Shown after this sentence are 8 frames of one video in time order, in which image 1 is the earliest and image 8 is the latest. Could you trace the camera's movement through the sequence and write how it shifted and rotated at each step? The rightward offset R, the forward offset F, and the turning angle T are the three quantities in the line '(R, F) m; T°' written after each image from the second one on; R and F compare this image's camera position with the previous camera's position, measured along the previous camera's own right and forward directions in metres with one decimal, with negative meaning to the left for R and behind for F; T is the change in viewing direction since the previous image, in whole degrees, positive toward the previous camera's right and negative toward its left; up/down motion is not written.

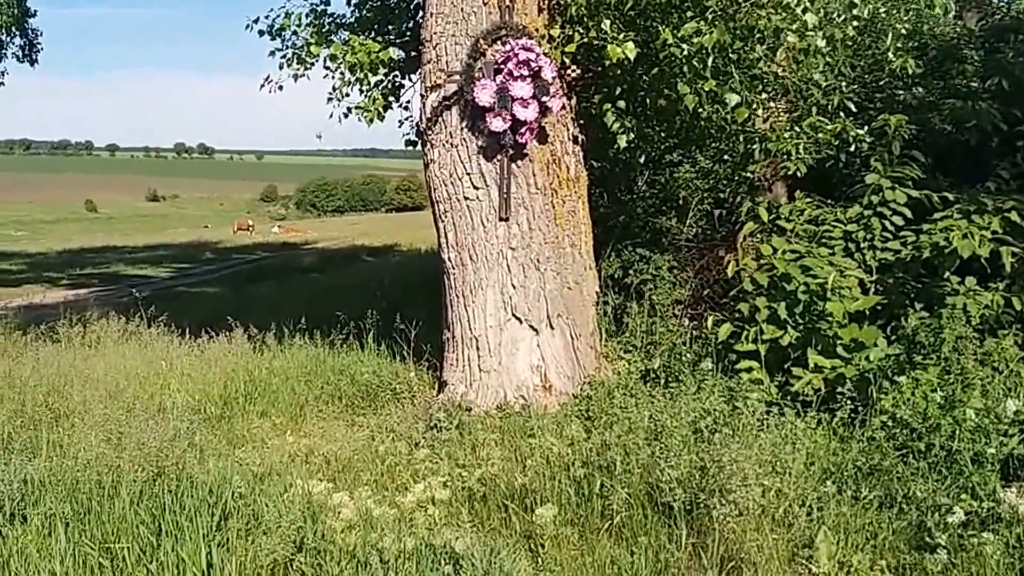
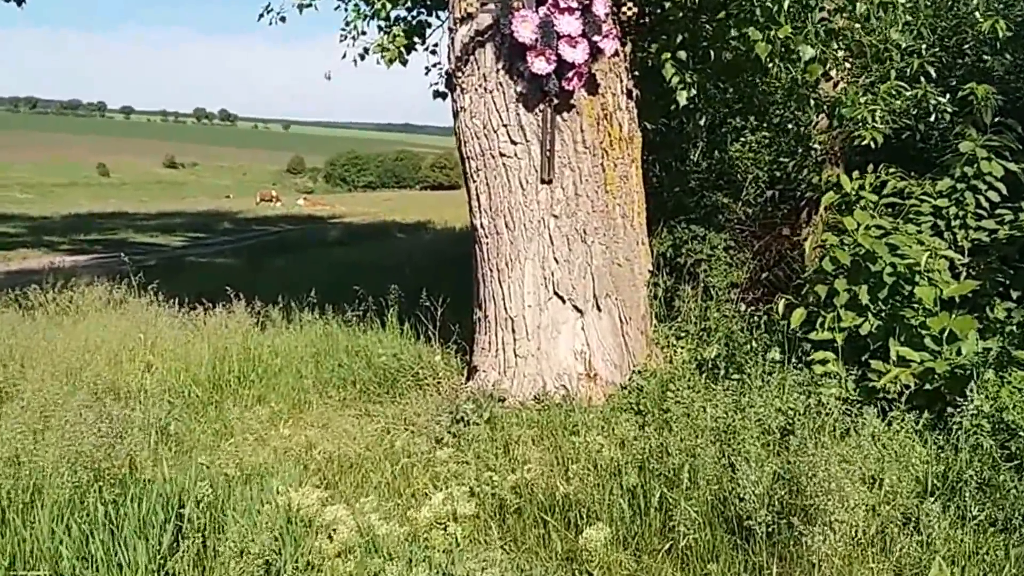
(0.0, +0.7) m; -2°
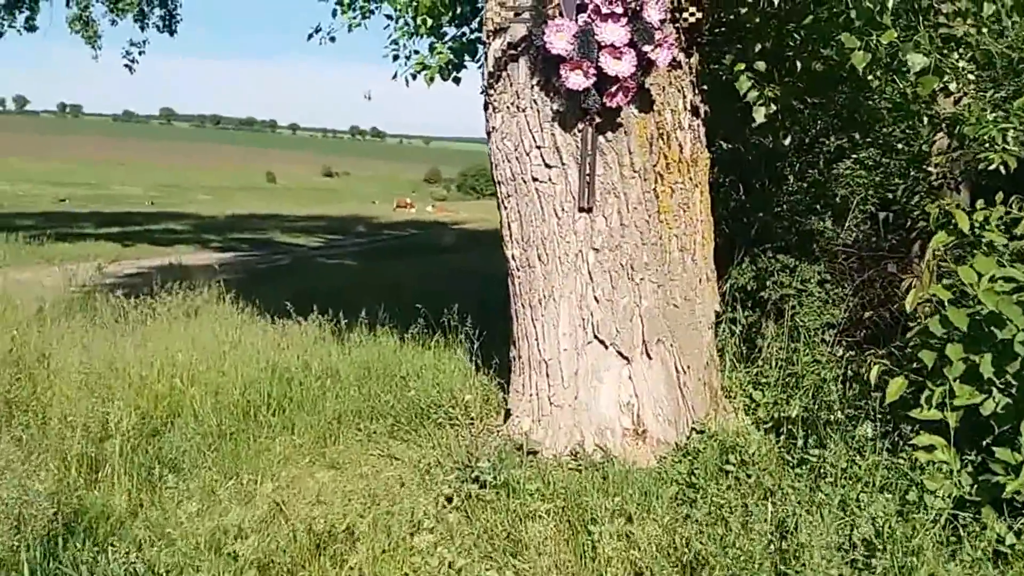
(+0.3, +0.6) m; -6°
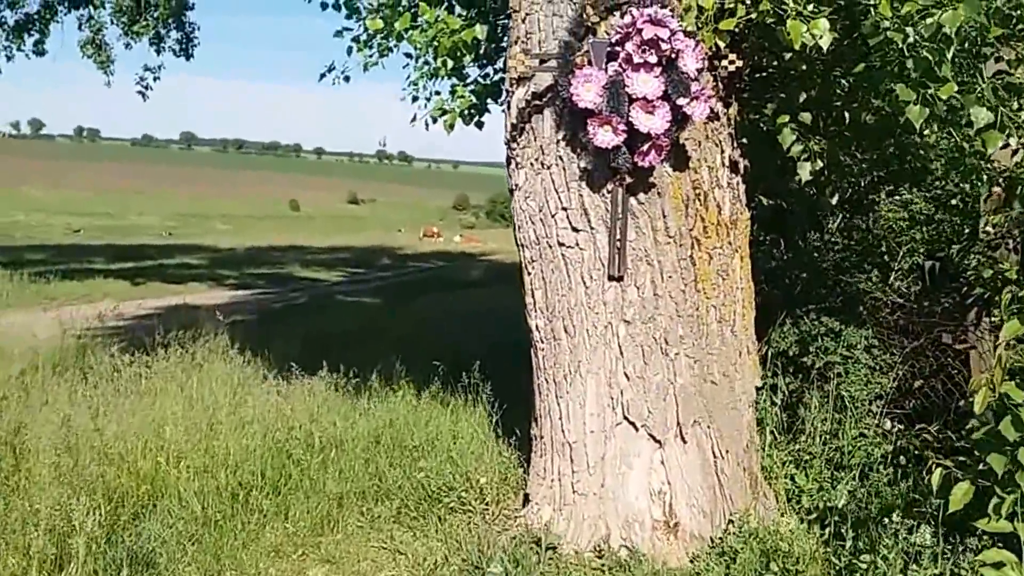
(0.0, +0.4) m; -1°
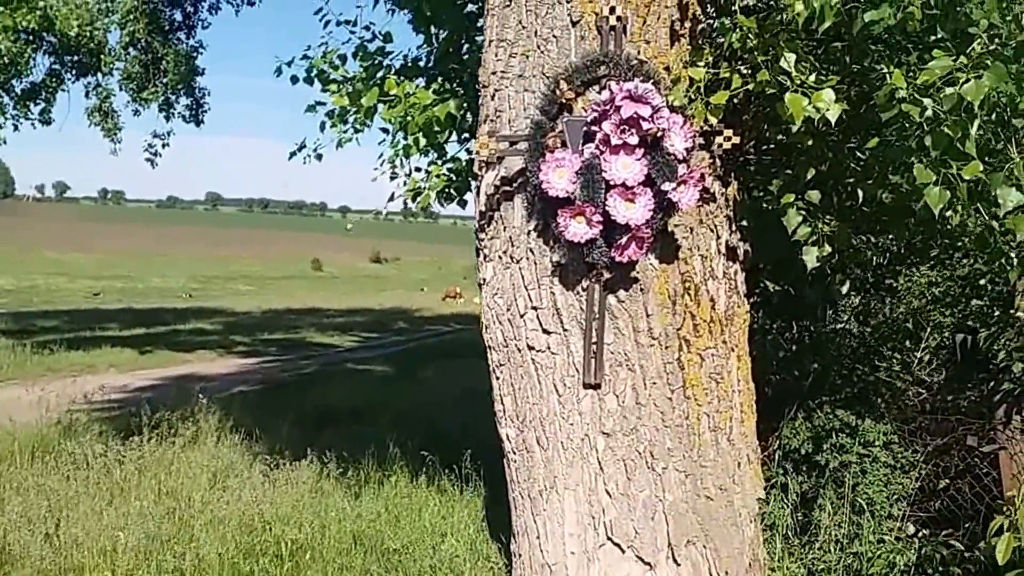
(+0.1, +0.4) m; 0°
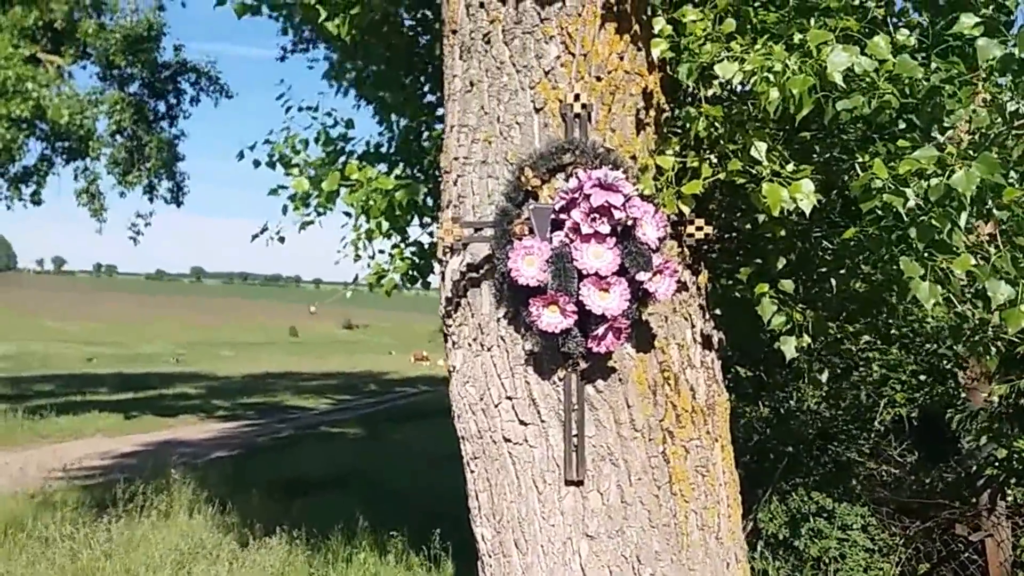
(0.0, +0.1) m; +1°
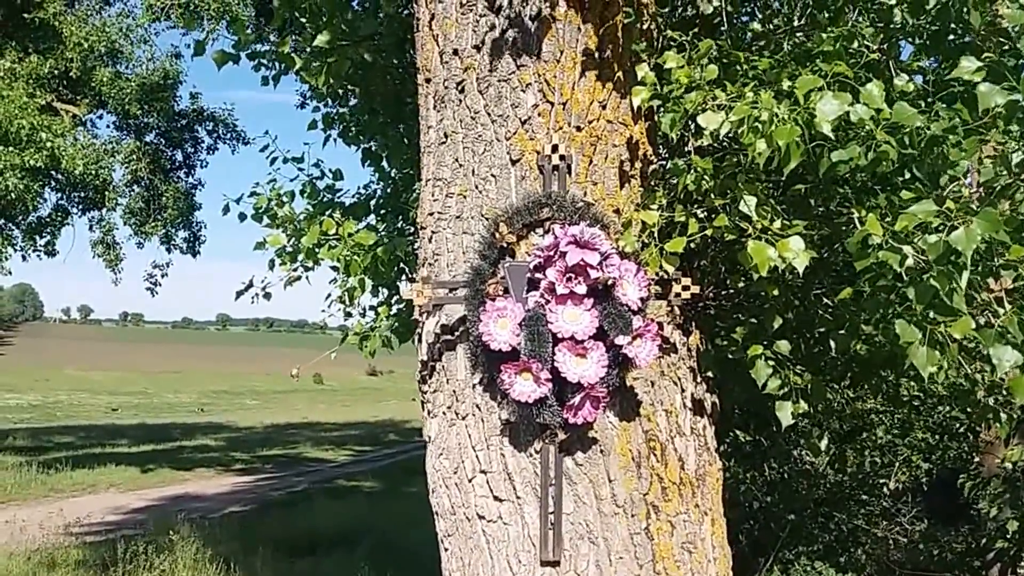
(+0.1, +0.2) m; -1°
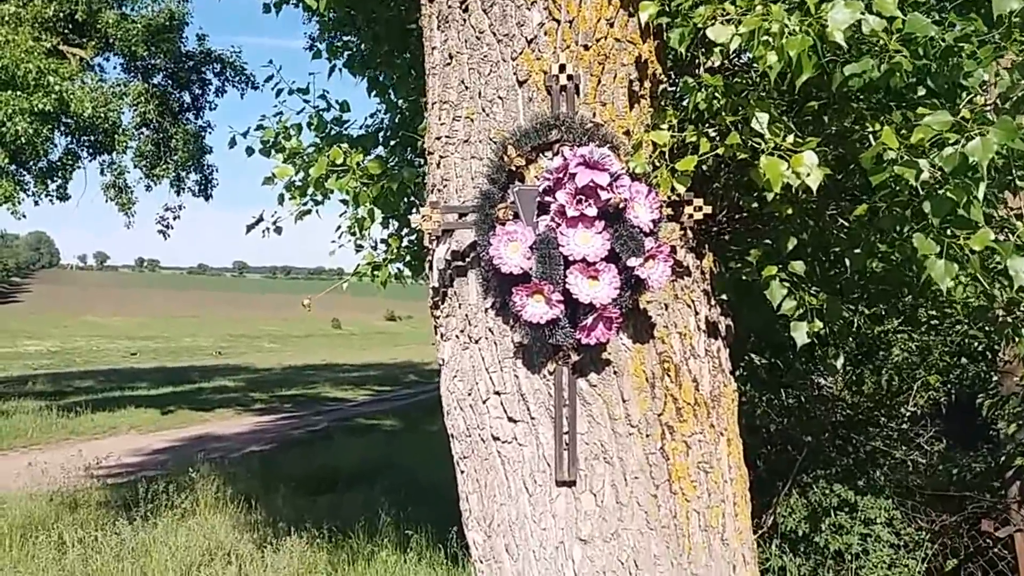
(0.0, 0.0) m; -1°
